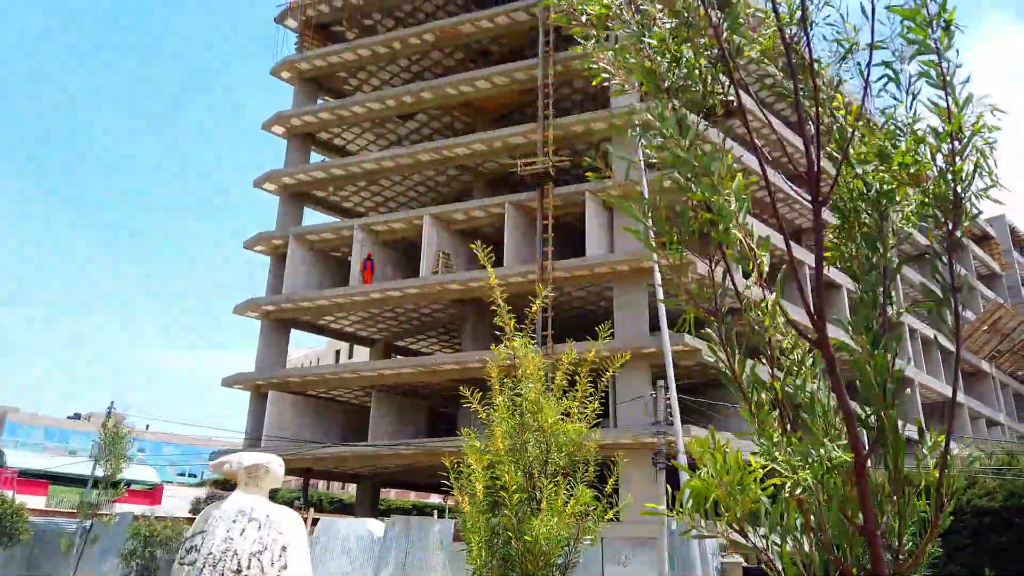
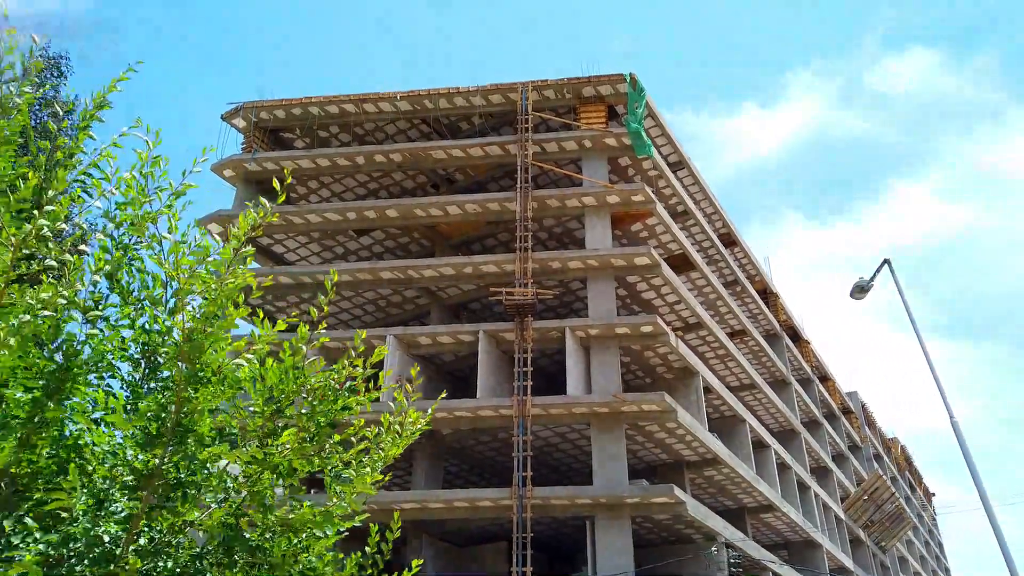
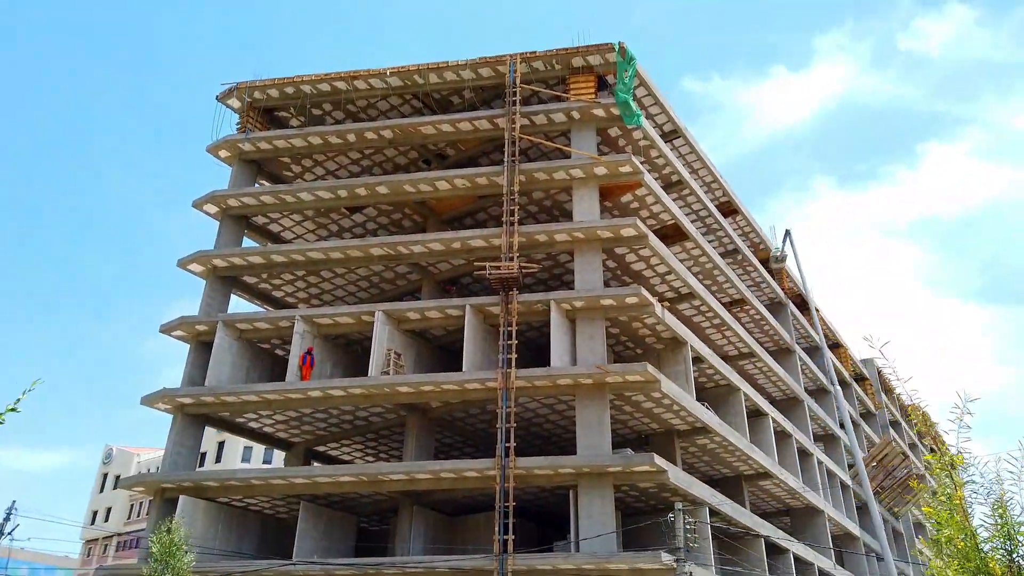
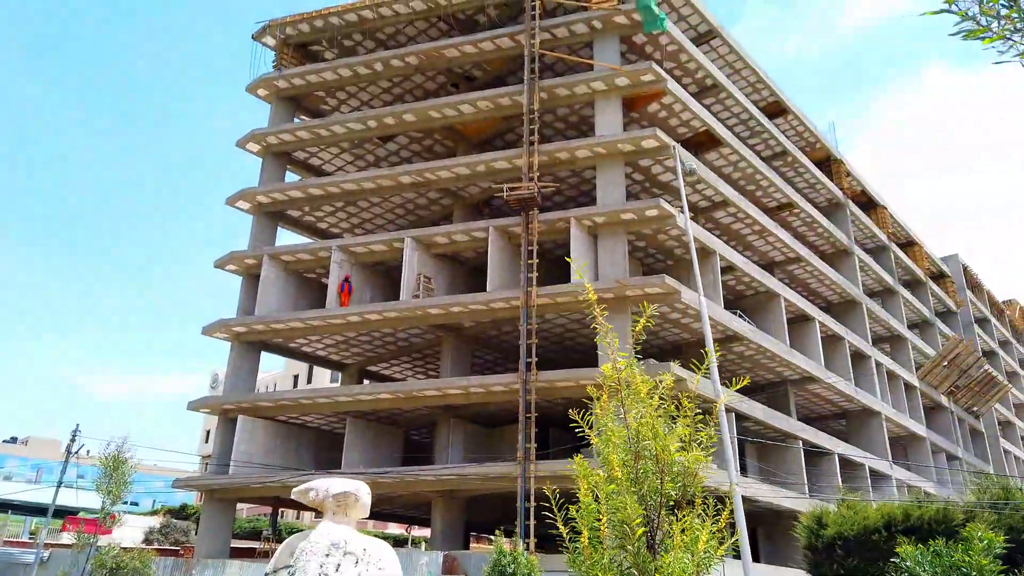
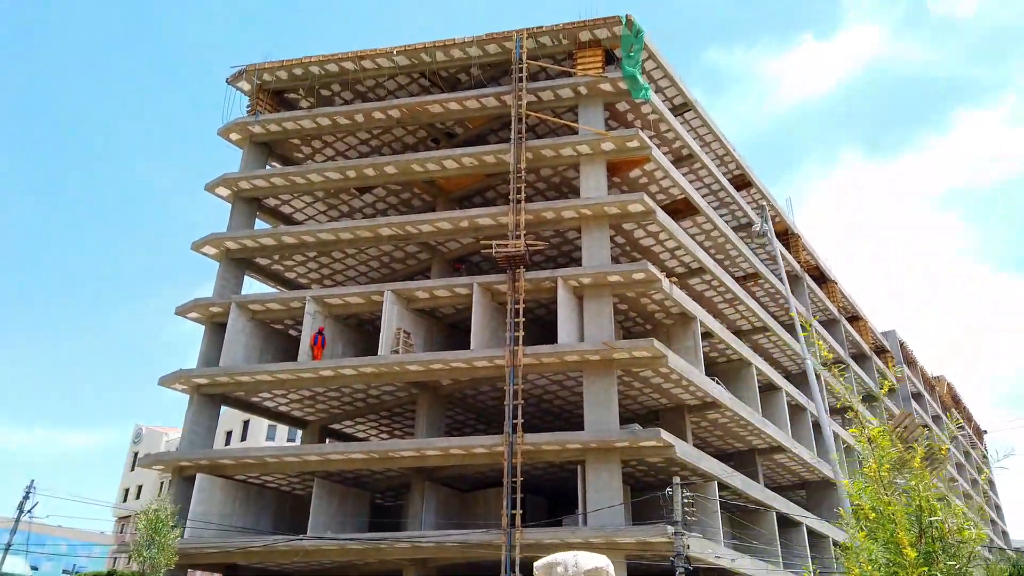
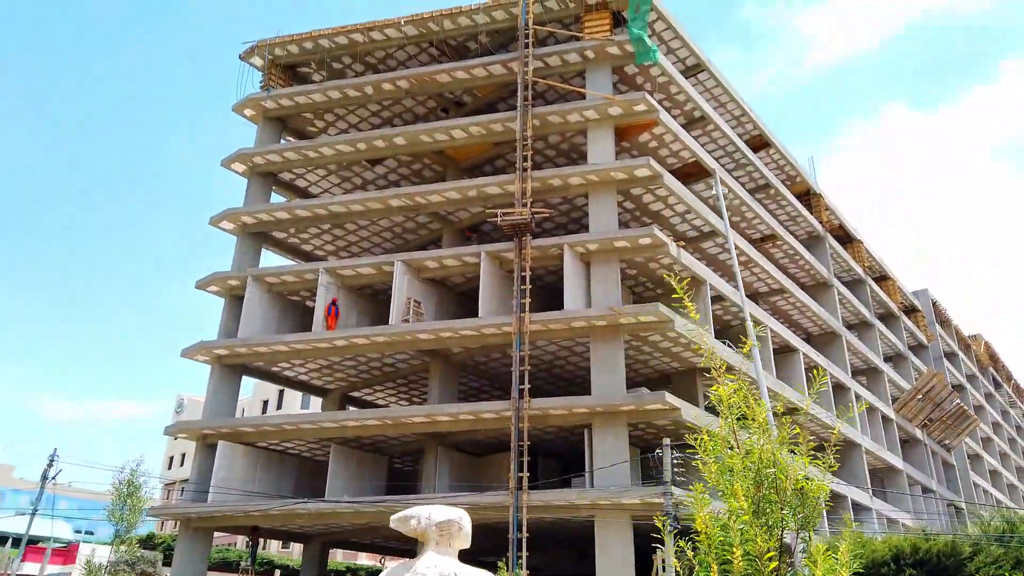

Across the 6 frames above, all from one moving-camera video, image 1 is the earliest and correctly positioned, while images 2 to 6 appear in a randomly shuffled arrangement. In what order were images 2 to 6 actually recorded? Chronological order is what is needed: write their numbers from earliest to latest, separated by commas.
4, 6, 5, 3, 2
